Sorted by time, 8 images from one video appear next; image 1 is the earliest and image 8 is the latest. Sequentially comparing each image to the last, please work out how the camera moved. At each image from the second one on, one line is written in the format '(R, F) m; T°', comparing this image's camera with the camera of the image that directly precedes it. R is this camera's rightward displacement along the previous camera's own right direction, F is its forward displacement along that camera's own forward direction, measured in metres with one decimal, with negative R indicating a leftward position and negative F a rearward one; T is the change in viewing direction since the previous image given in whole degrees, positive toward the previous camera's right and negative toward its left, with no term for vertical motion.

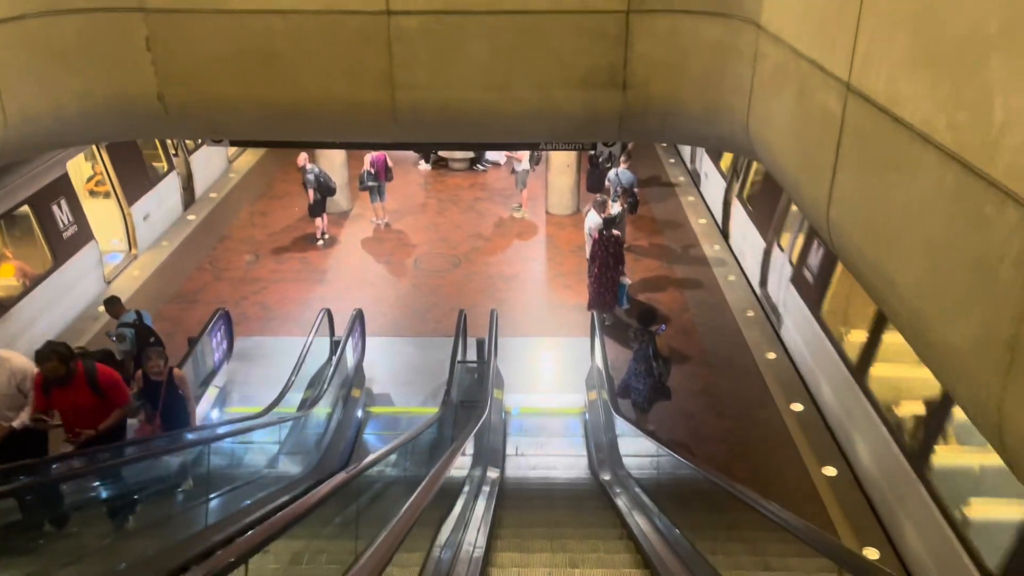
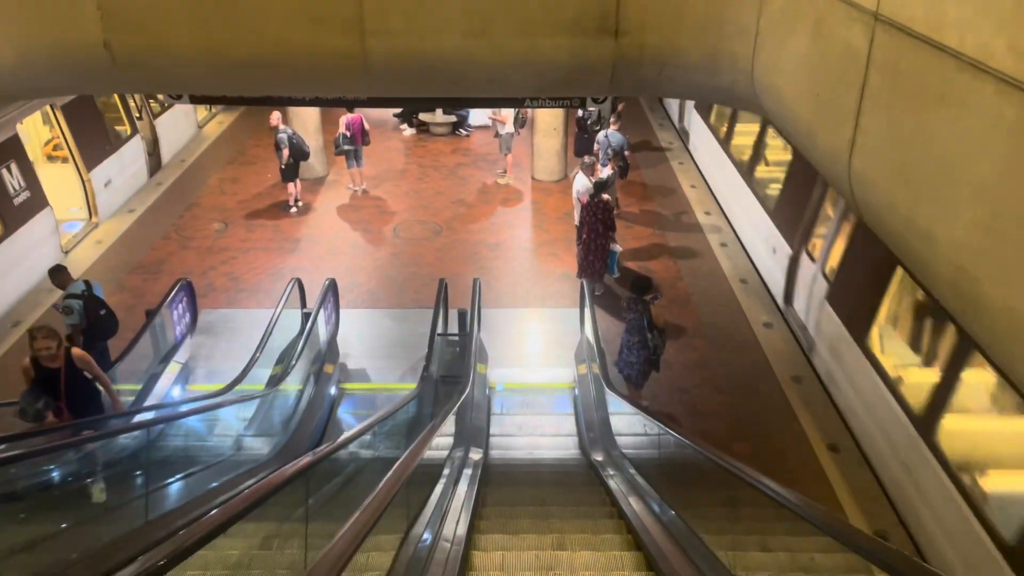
(0.0, +0.5) m; +1°
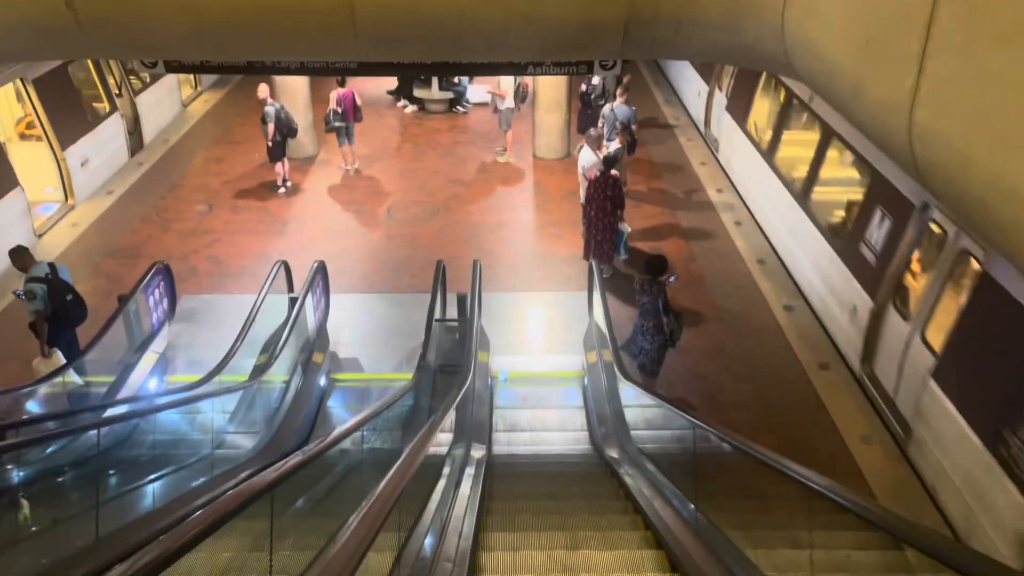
(-0.1, +0.6) m; 0°
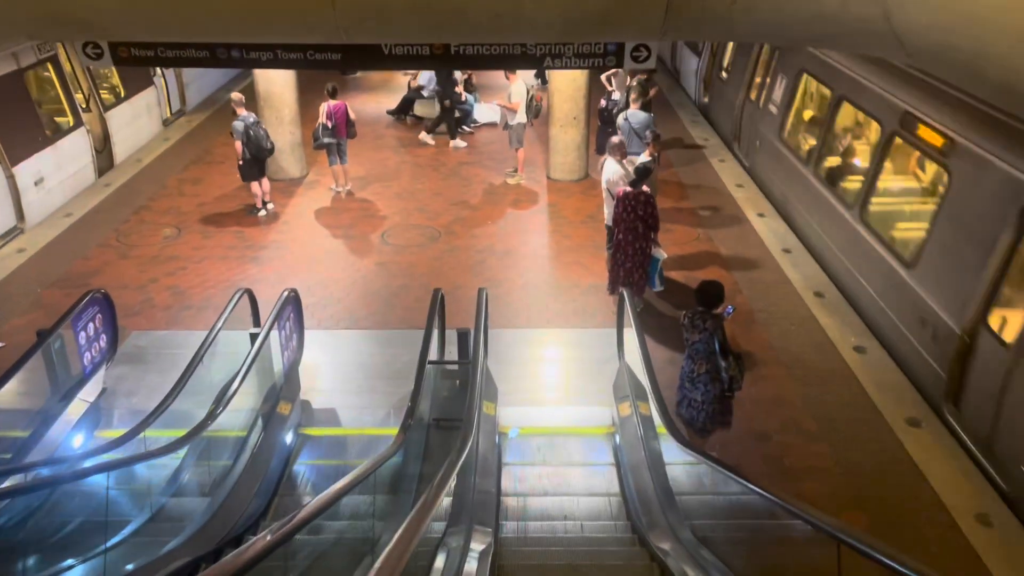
(0.0, +1.3) m; -1°
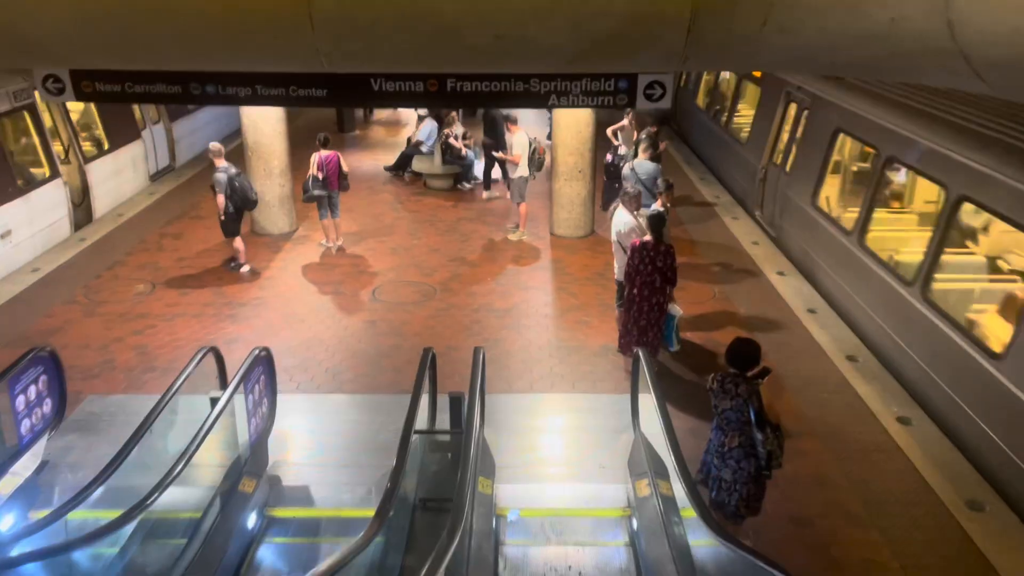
(0.0, +0.7) m; 0°
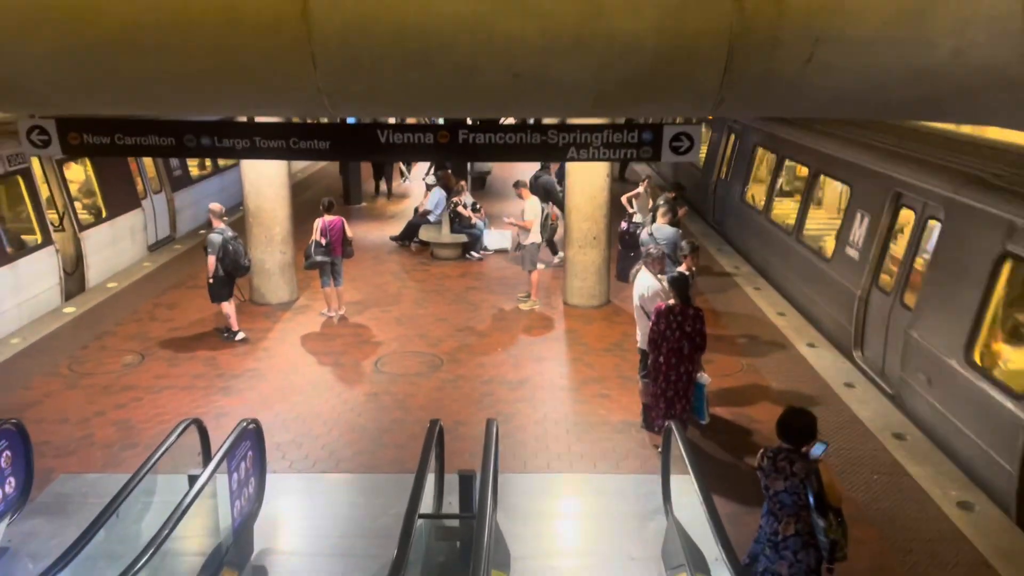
(-0.1, +0.5) m; 0°
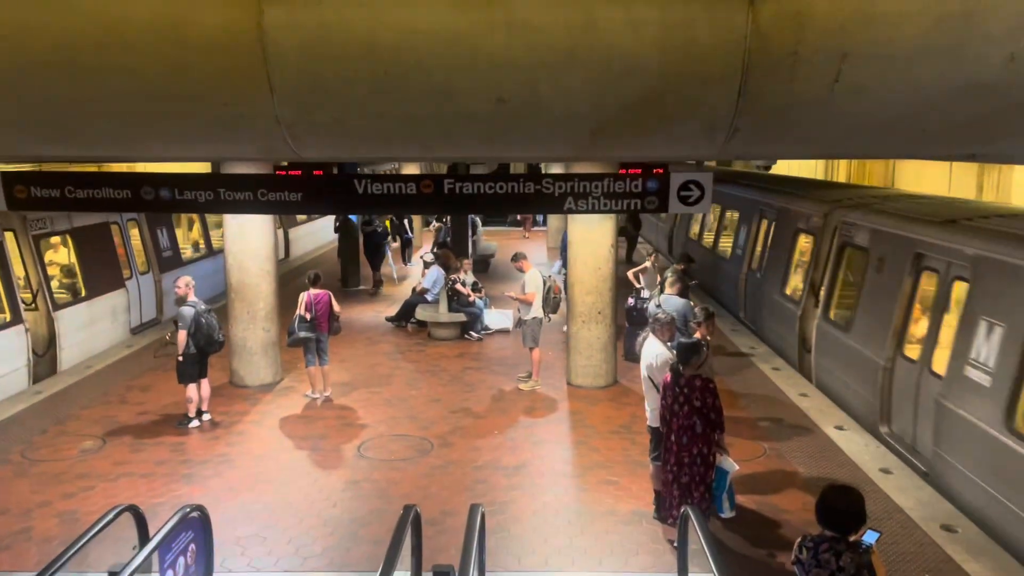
(+0.1, +0.6) m; -1°
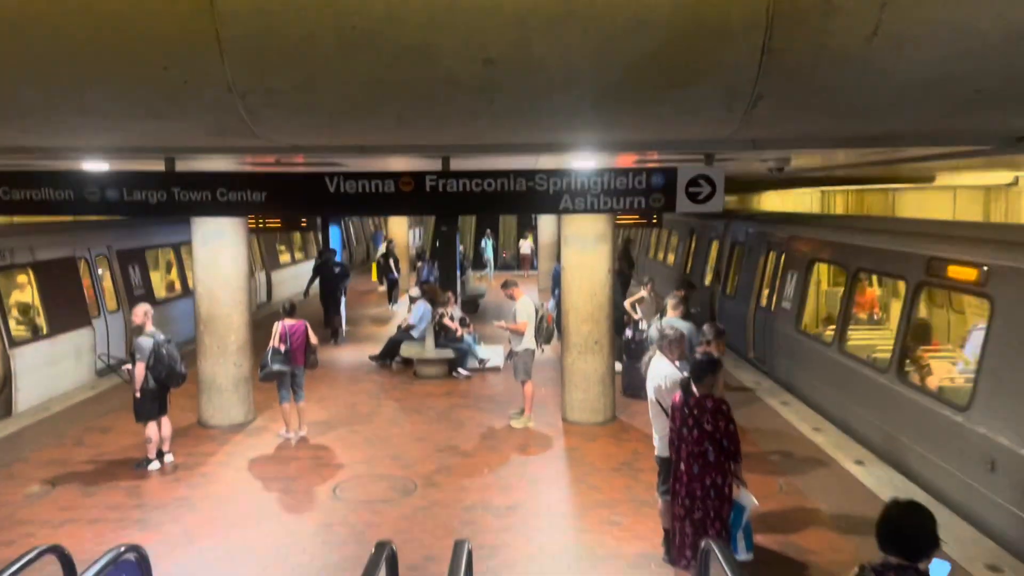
(0.0, +0.5) m; +1°
